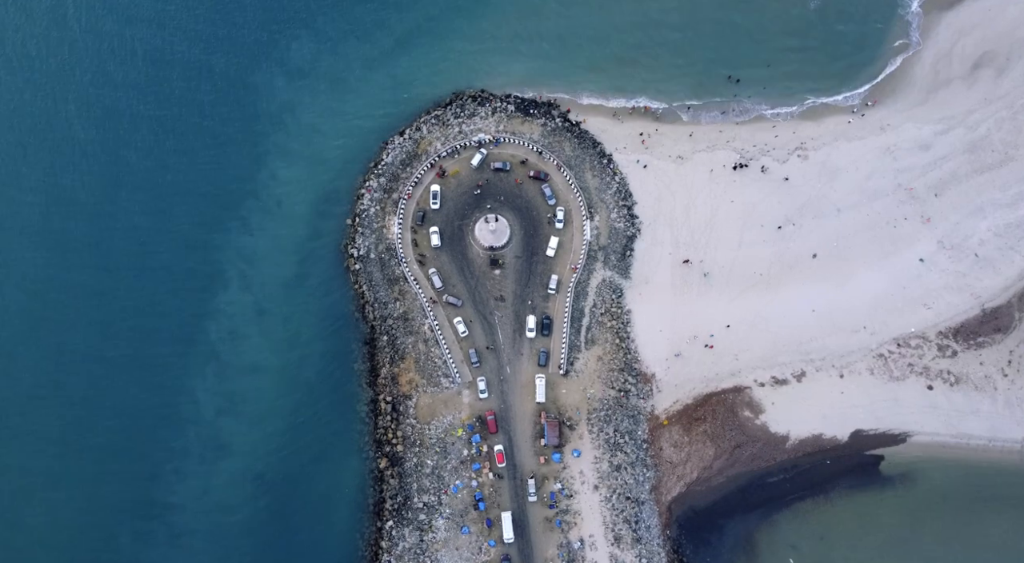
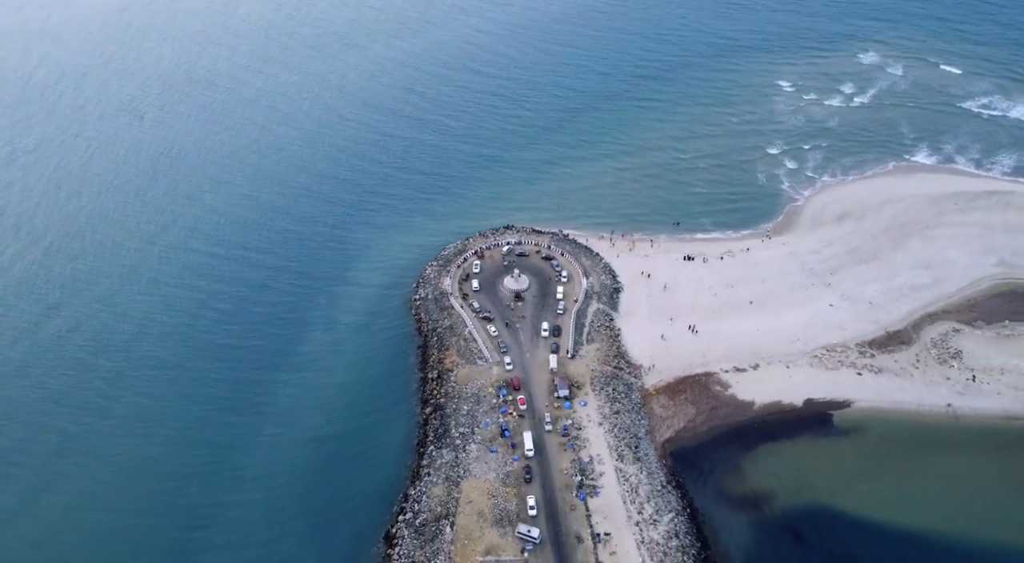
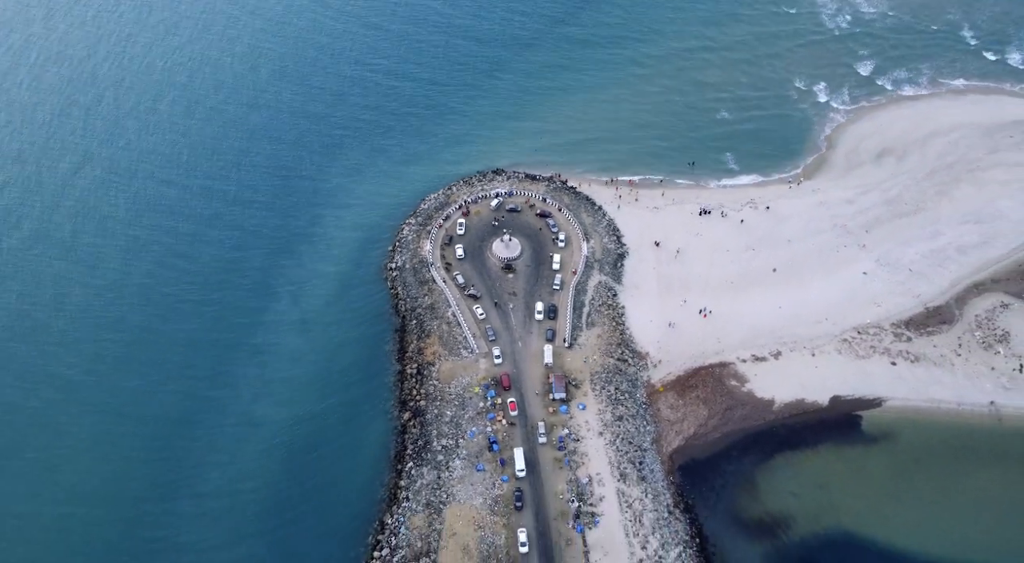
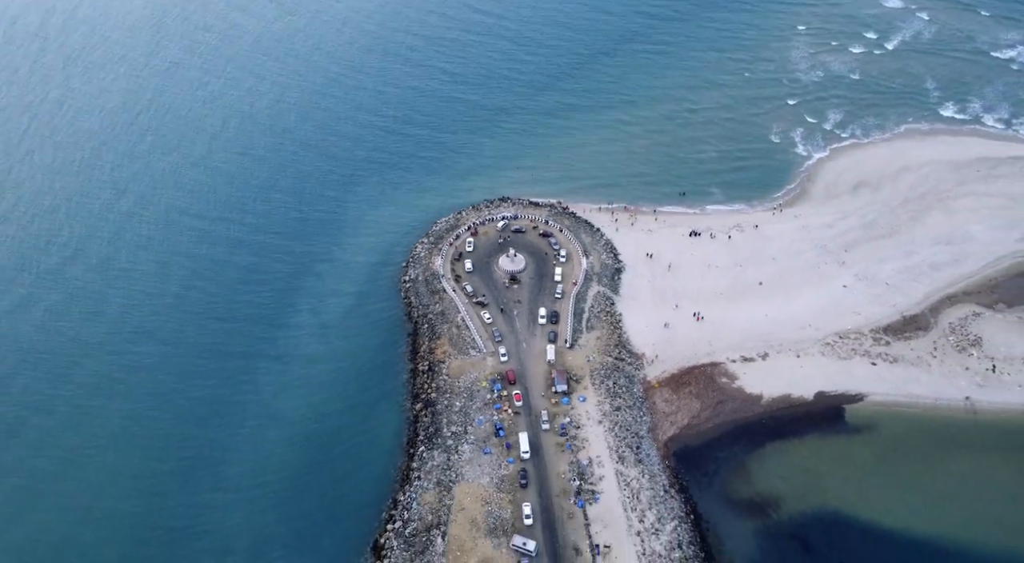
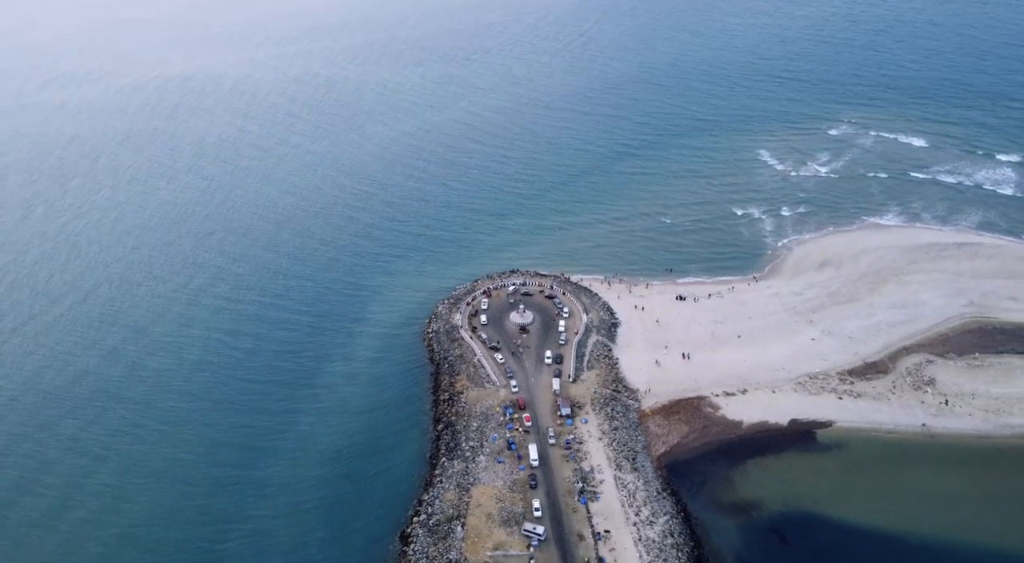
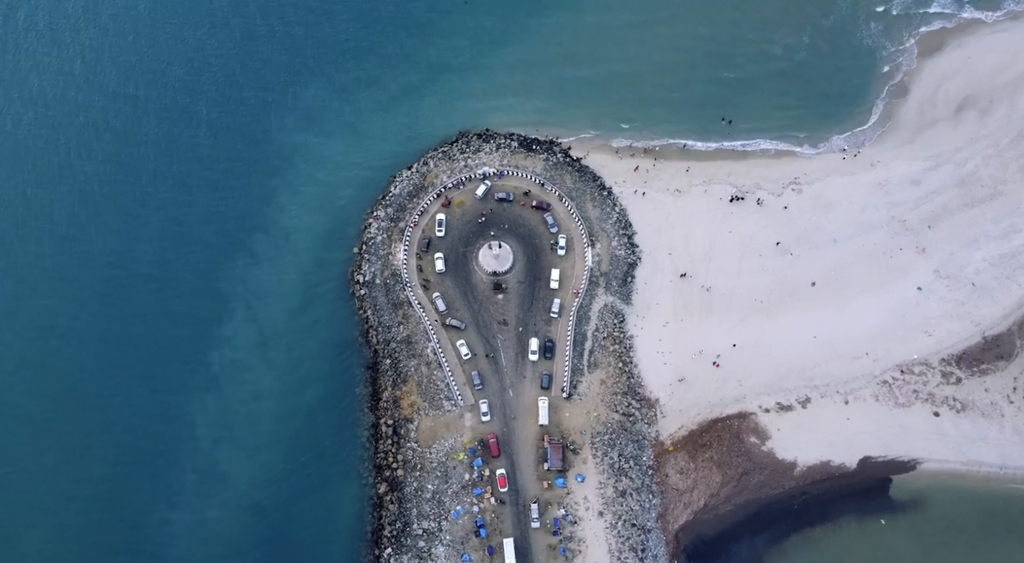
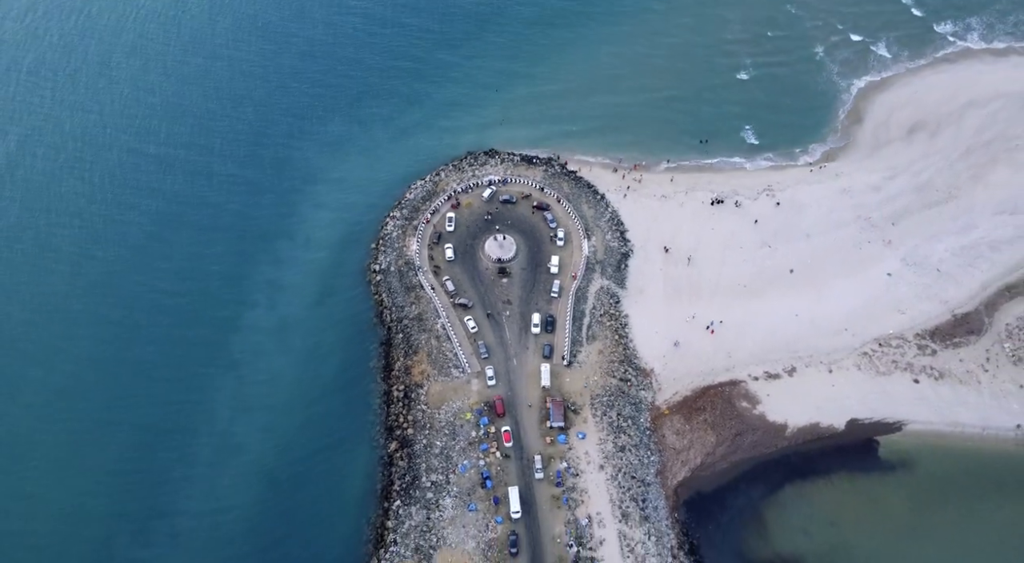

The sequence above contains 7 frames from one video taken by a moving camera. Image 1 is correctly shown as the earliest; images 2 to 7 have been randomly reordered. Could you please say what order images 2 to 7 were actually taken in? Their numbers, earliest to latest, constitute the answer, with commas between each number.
6, 7, 3, 4, 2, 5
